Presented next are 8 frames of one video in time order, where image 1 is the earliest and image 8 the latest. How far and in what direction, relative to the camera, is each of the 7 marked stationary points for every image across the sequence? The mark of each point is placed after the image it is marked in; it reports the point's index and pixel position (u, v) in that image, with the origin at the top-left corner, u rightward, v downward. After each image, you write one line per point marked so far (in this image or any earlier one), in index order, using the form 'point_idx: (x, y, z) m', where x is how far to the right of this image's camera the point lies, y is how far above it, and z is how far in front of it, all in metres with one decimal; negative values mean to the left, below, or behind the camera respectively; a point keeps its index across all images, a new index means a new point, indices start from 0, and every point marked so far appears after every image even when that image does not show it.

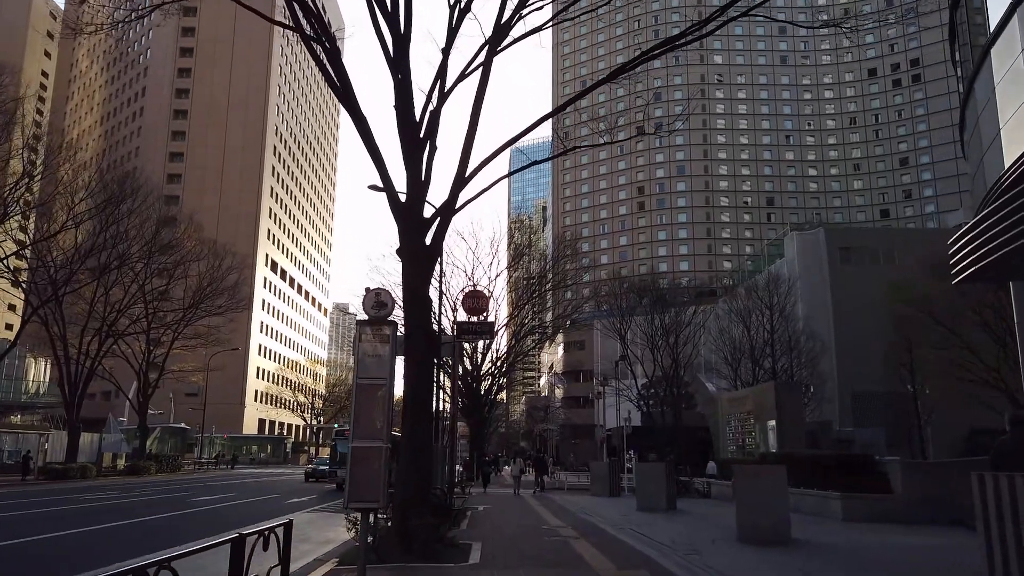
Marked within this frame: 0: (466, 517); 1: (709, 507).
0: (-0.8, -4.3, +13.6) m
1: (+4.3, -4.7, +15.4) m
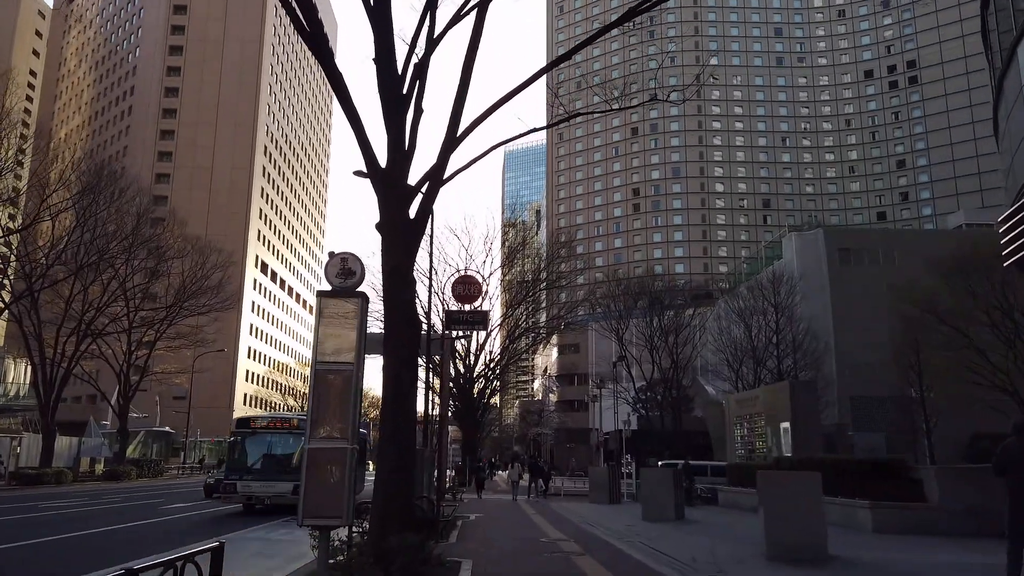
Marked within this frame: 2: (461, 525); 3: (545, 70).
0: (-0.9, -4.1, +12.5) m
1: (+4.2, -4.5, +14.3) m
2: (-0.9, -4.3, +13.2) m
3: (+0.3, +2.4, +8.0) m
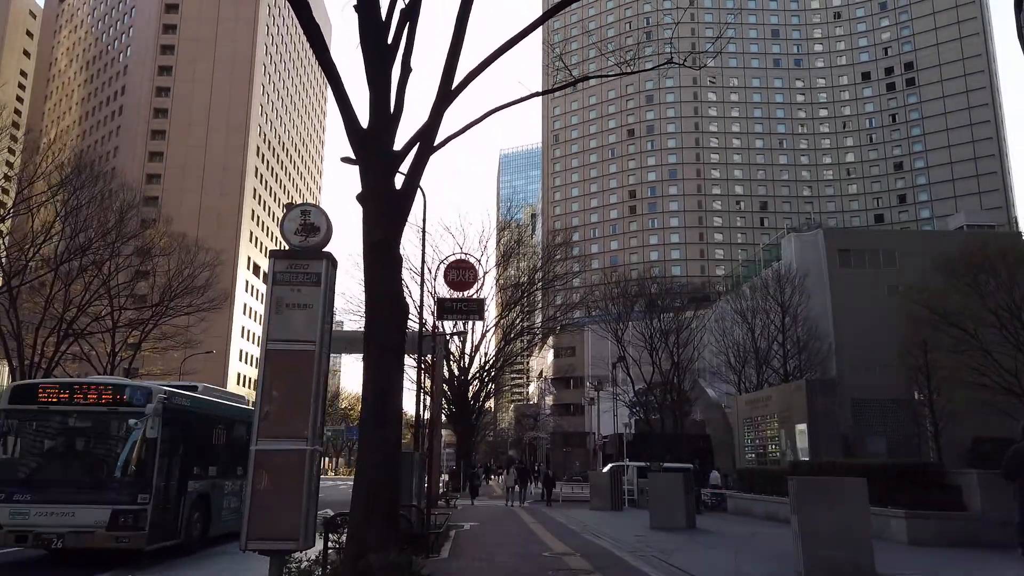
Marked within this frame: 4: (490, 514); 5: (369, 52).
0: (-1.0, -3.9, +11.5) m
1: (+4.1, -4.4, +13.3) m
2: (-1.0, -4.2, +12.3) m
3: (+0.4, +2.6, +7.1) m
4: (-0.6, -5.9, +19.1) m
5: (-1.4, +2.3, +7.2) m
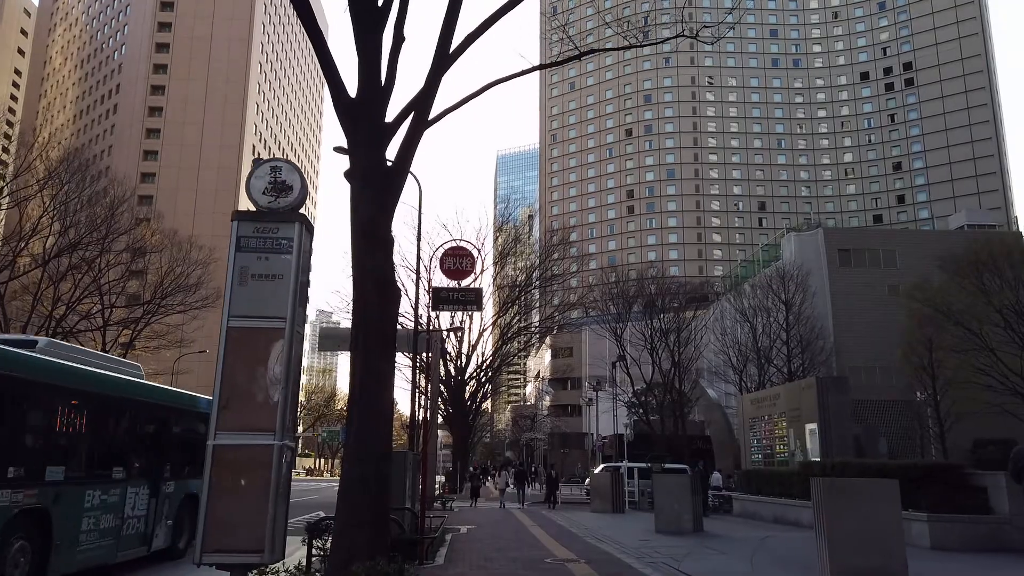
0: (-1.0, -3.8, +10.9) m
1: (+4.1, -4.3, +12.8) m
2: (-1.0, -4.1, +11.7) m
3: (+0.4, +2.7, +6.6) m
4: (-0.6, -5.8, +18.6) m
5: (-1.4, +2.4, +6.7) m
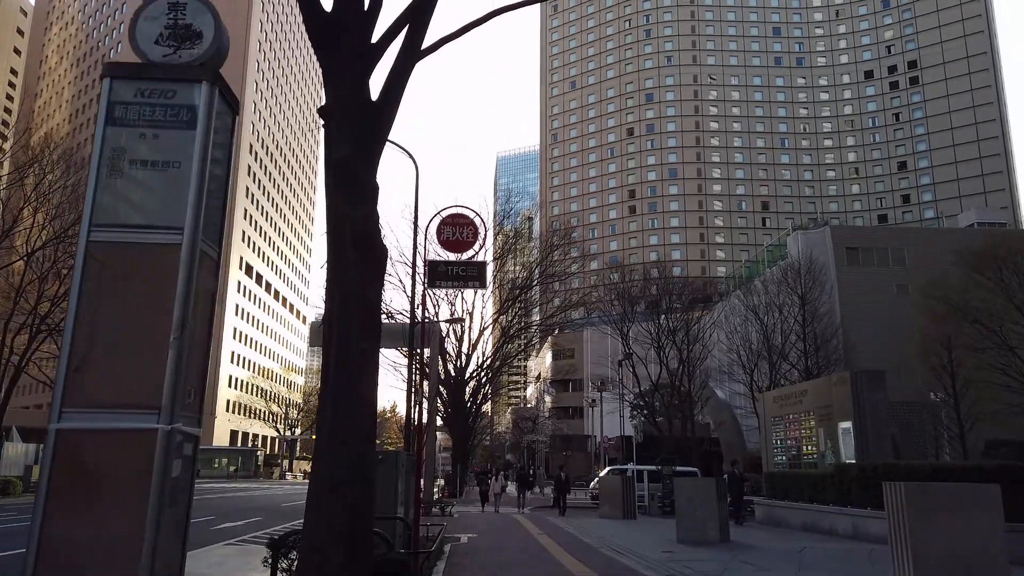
0: (-0.9, -3.6, +9.8) m
1: (+4.2, -4.0, +11.6) m
2: (-0.9, -3.8, +10.6) m
3: (+0.4, +3.0, +5.4) m
4: (-0.5, -5.6, +17.4) m
5: (-1.3, +2.7, +5.6) m
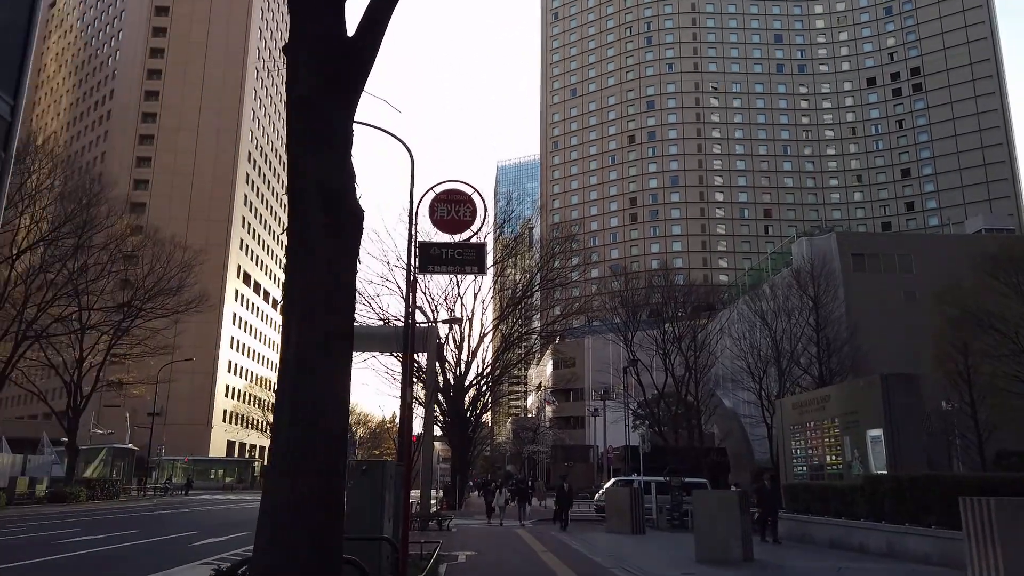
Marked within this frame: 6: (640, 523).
0: (-0.9, -3.5, +8.9) m
1: (+4.2, -4.0, +10.7) m
2: (-0.9, -3.7, +9.6) m
3: (+0.5, +3.1, +4.6) m
4: (-0.5, -5.6, +16.5) m
5: (-1.3, +2.8, +4.7) m
6: (+3.2, -6.0, +18.6) m
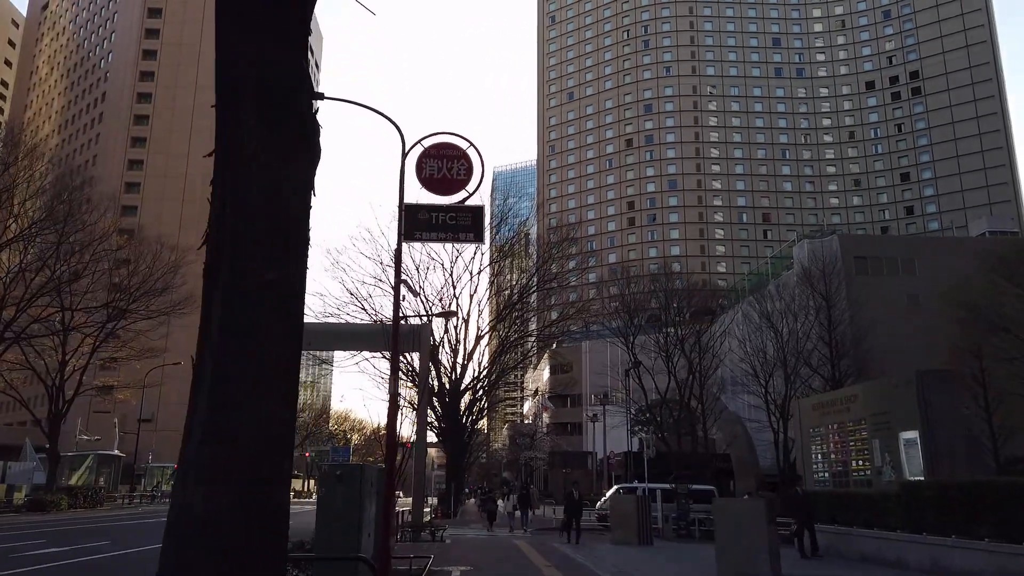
0: (-0.9, -3.3, +7.8) m
1: (+4.2, -3.8, +9.7) m
2: (-0.9, -3.6, +8.6) m
3: (+0.5, +3.3, +3.7) m
4: (-0.5, -5.5, +15.4) m
5: (-1.3, +3.1, +3.8) m
6: (+3.2, -5.9, +17.6) m
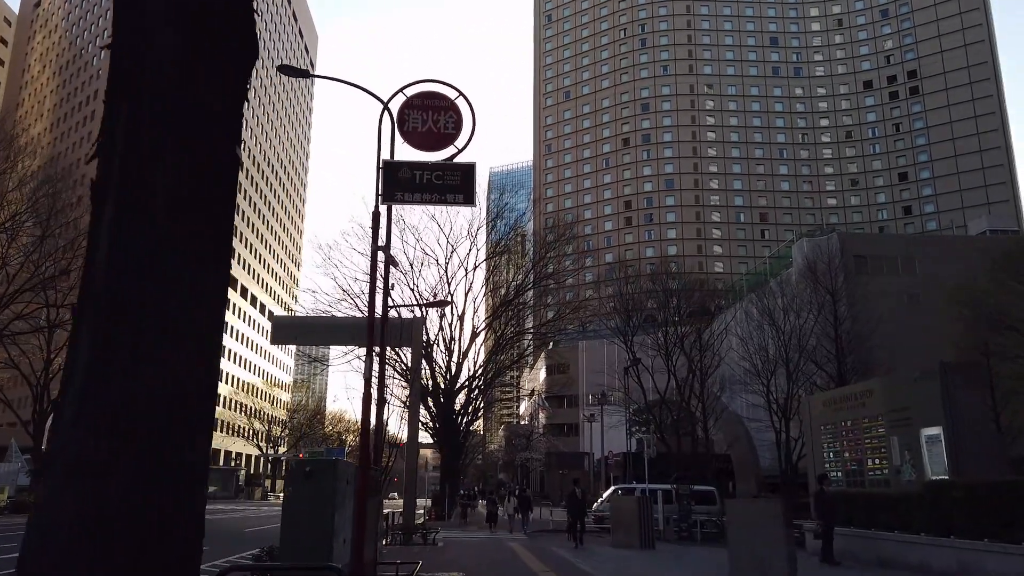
0: (-0.9, -3.1, +7.2) m
1: (+4.2, -3.6, +9.1) m
2: (-0.9, -3.4, +7.9) m
3: (+0.5, +3.5, +3.0) m
4: (-0.6, -5.3, +14.8) m
5: (-1.3, +3.3, +3.1) m
6: (+3.1, -5.7, +16.9) m
